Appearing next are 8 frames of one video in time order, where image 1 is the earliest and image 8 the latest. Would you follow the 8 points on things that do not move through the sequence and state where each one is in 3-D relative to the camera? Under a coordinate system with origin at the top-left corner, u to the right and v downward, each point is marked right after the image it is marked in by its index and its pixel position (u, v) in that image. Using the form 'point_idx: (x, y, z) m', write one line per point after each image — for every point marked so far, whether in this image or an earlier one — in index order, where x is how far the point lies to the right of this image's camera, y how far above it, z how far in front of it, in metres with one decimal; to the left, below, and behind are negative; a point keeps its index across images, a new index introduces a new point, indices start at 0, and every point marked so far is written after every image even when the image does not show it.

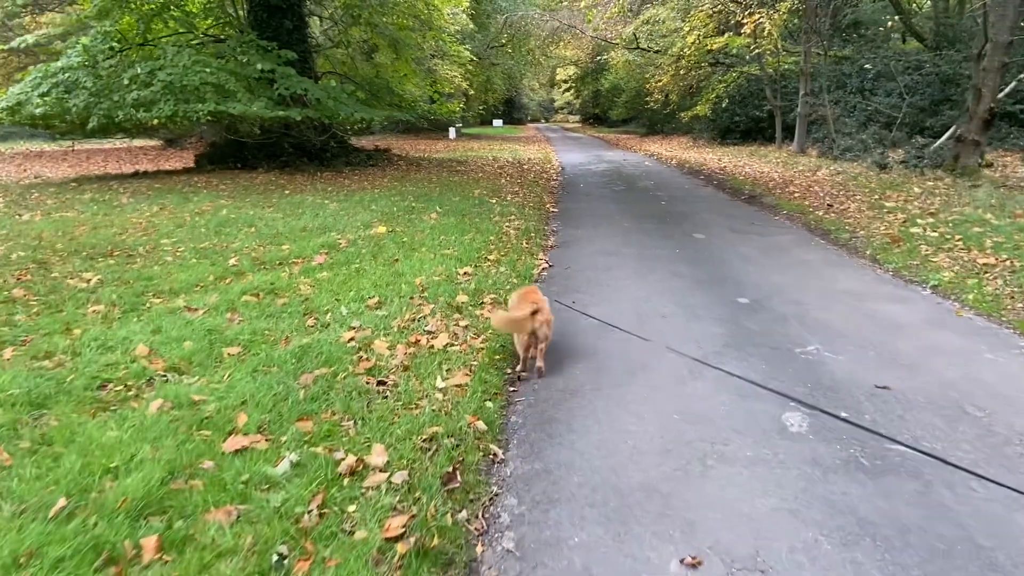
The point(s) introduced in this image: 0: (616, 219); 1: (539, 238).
0: (+1.4, +0.9, +10.7) m
1: (+0.3, +0.5, +8.9) m
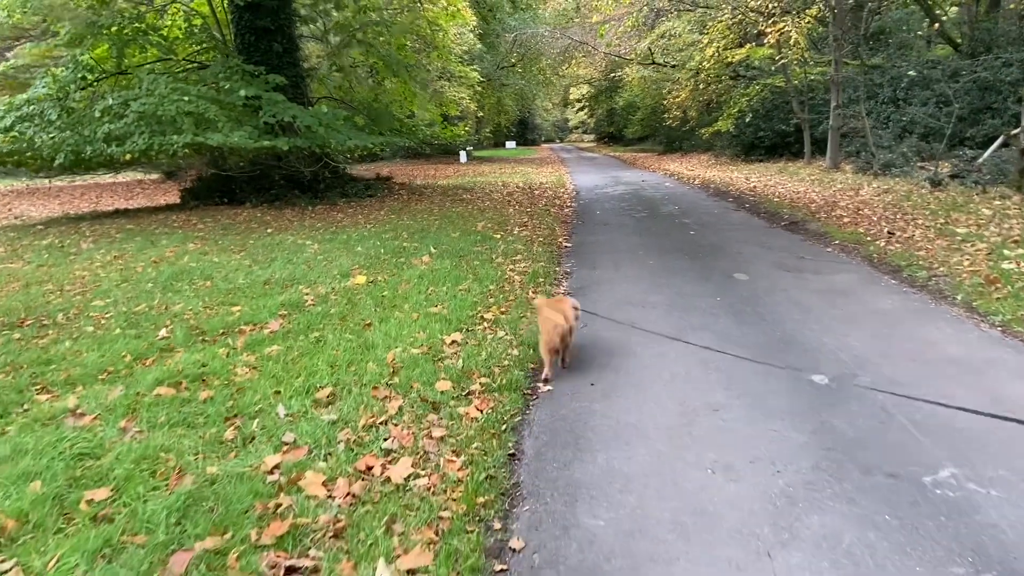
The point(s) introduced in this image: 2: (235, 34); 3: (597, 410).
0: (+1.5, +0.4, +9.2) m
1: (+0.4, 0.0, +7.4) m
2: (-5.3, +4.8, +15.3) m
3: (+0.4, -0.6, +4.1) m
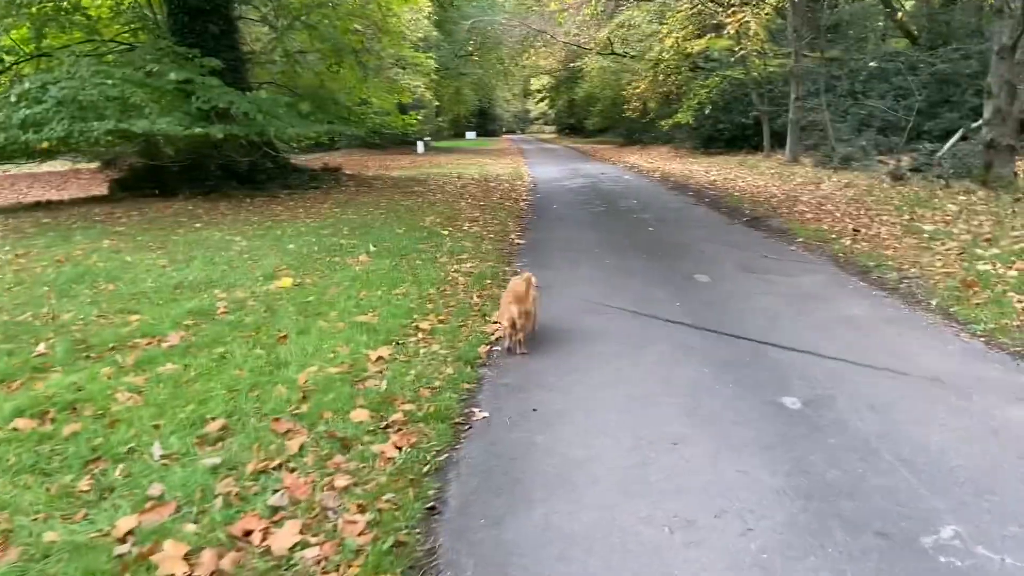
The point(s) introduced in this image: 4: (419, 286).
0: (+0.9, +0.4, +8.6) m
1: (-0.1, 0.0, +6.8) m
2: (-6.2, +4.9, +14.3) m
3: (+0.1, -0.7, +3.5) m
4: (-0.8, 0.0, +6.5) m
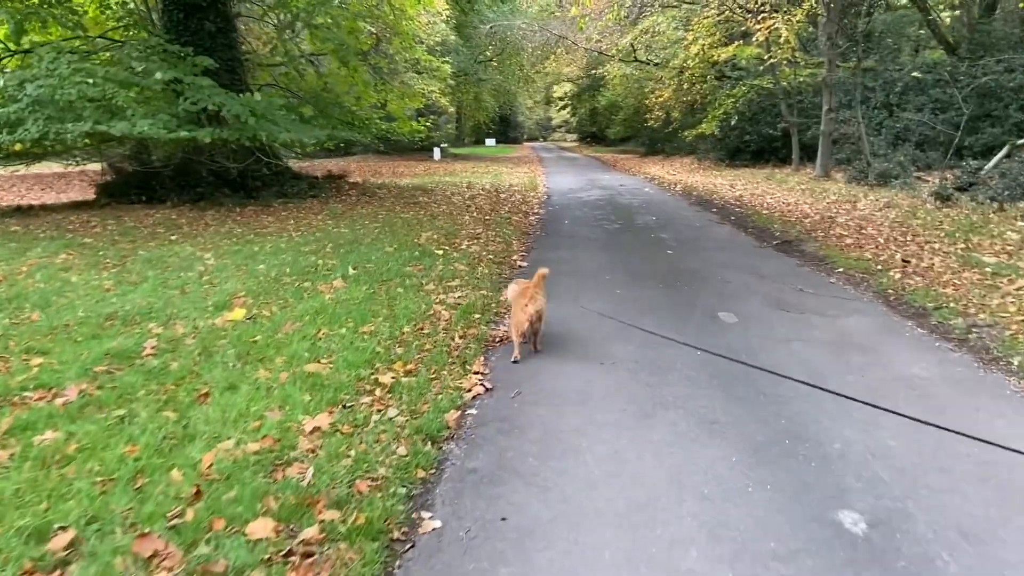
0: (+0.9, +0.1, +7.6) m
1: (-0.2, -0.3, +5.8) m
2: (-5.9, +4.7, +13.5) m
3: (0.0, -0.9, +2.5) m
4: (-0.8, -0.2, +5.5) m
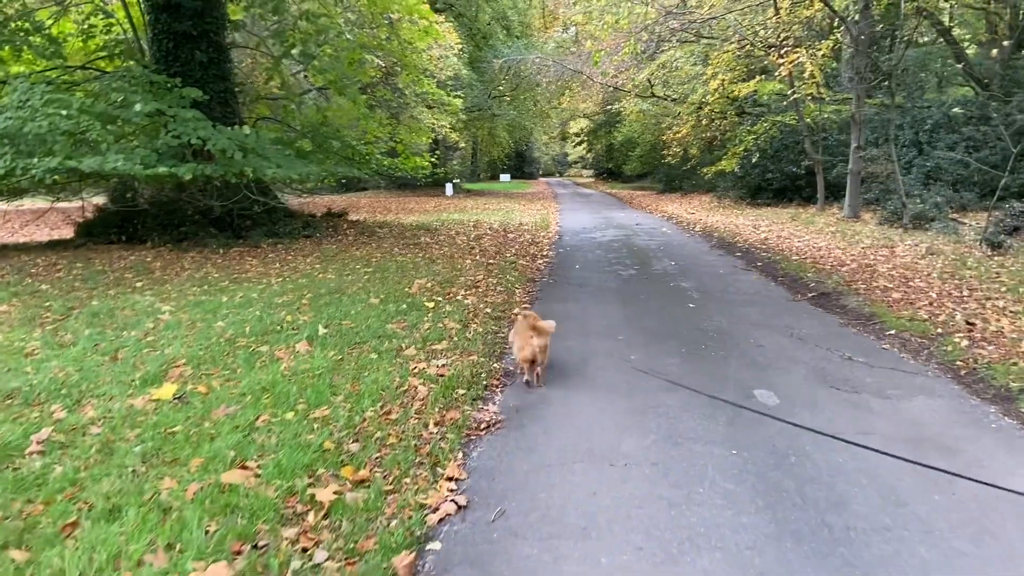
0: (+0.9, -0.4, +6.6) m
1: (-0.3, -0.7, +4.8) m
2: (-5.8, +4.0, +12.8) m
3: (-0.2, -1.2, +1.5) m
4: (-0.9, -0.6, +4.5) m
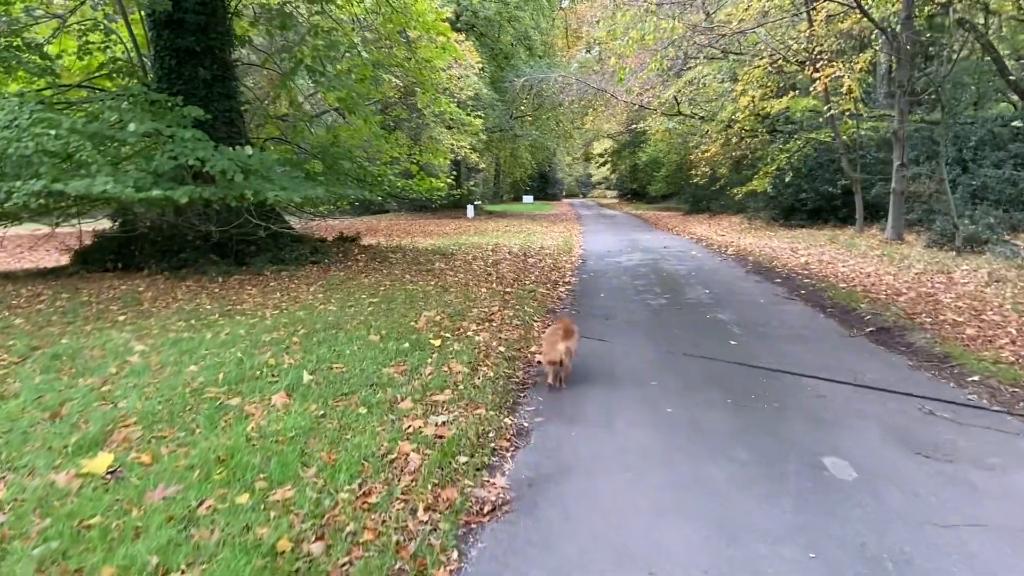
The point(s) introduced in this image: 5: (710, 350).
0: (+1.0, -0.7, +5.7) m
1: (-0.2, -0.9, +3.9) m
2: (-5.5, +3.5, +12.2) m
3: (-0.2, -1.4, +0.6) m
4: (-0.8, -0.9, +3.6) m
5: (+1.7, -0.5, +6.8) m
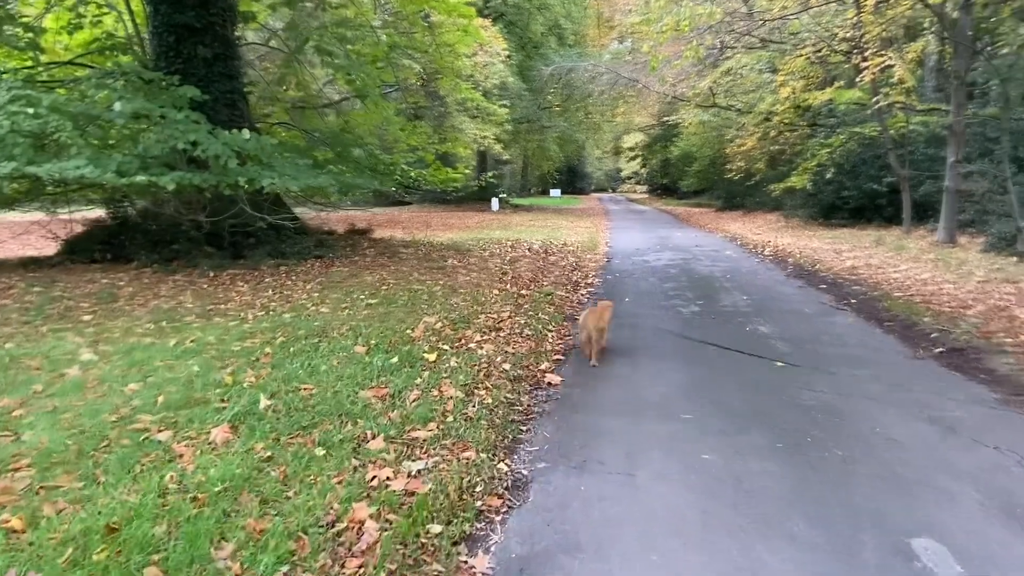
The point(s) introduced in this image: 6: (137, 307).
0: (+1.0, -0.8, +4.7) m
1: (-0.2, -1.0, +3.0) m
2: (-5.1, +3.6, +11.4) m
3: (-0.4, -1.5, -0.4) m
4: (-0.9, -0.9, +2.7) m
5: (+1.7, -0.6, +5.8) m
6: (-3.6, -0.2, +7.6) m
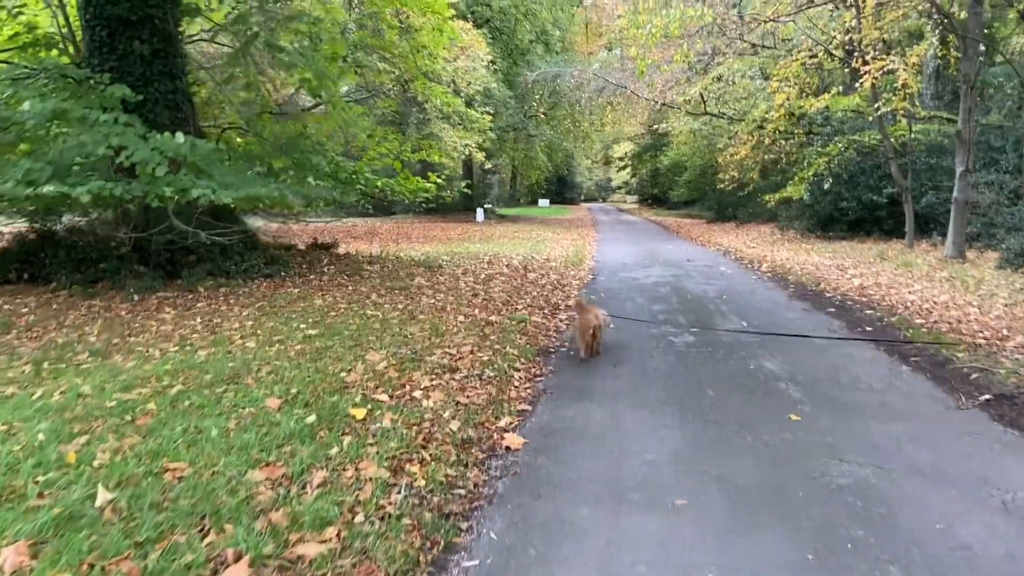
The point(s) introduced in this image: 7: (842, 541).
0: (+0.8, -1.0, +3.5) m
1: (-0.5, -1.2, +1.8) m
2: (-5.5, +3.3, +10.2) m
3: (-0.6, -1.6, -1.6) m
4: (-1.1, -1.1, +1.5) m
5: (+1.5, -0.8, +4.7) m
6: (-3.9, -0.4, +6.4) m
7: (+1.3, -1.0, +3.2) m
